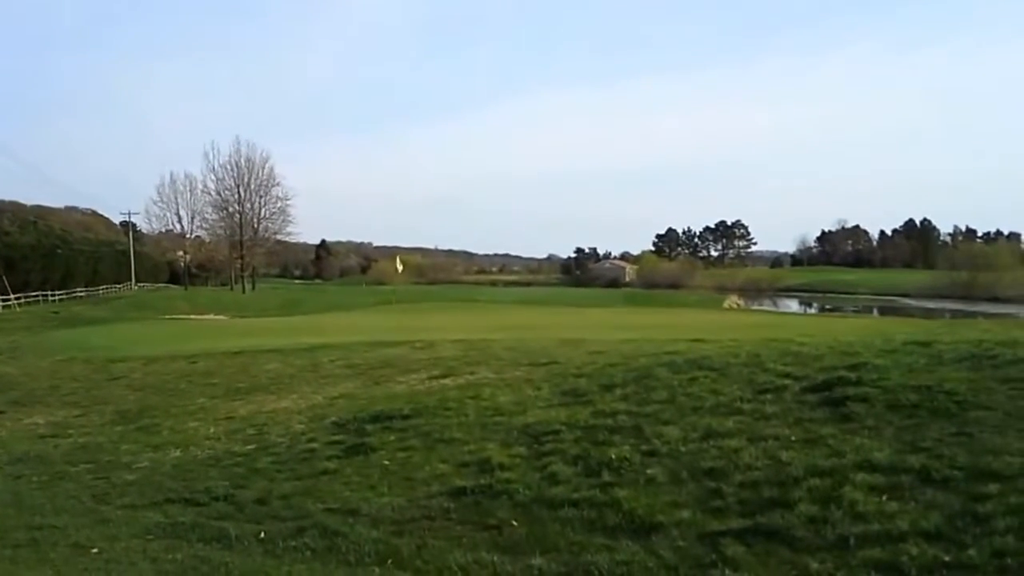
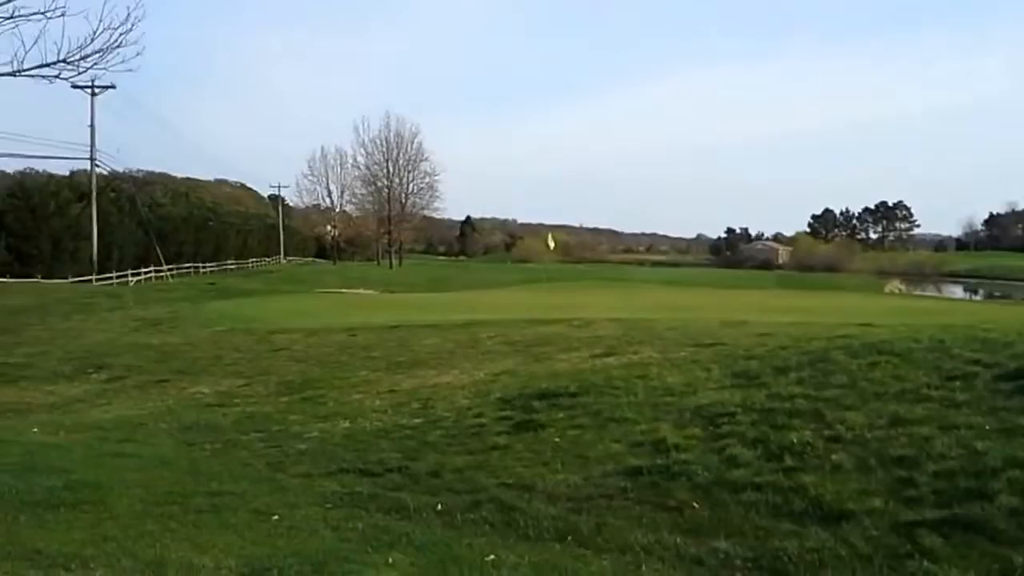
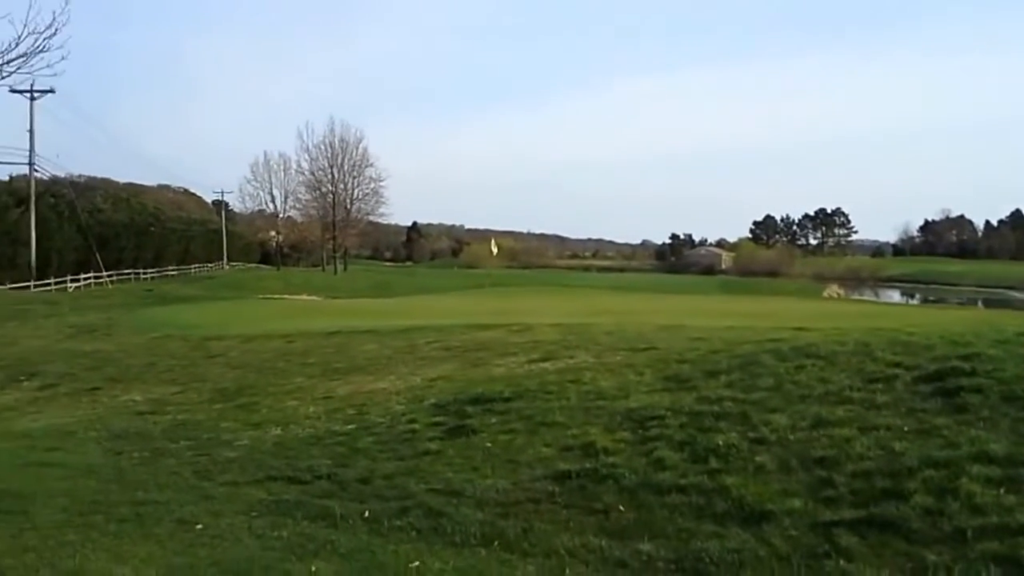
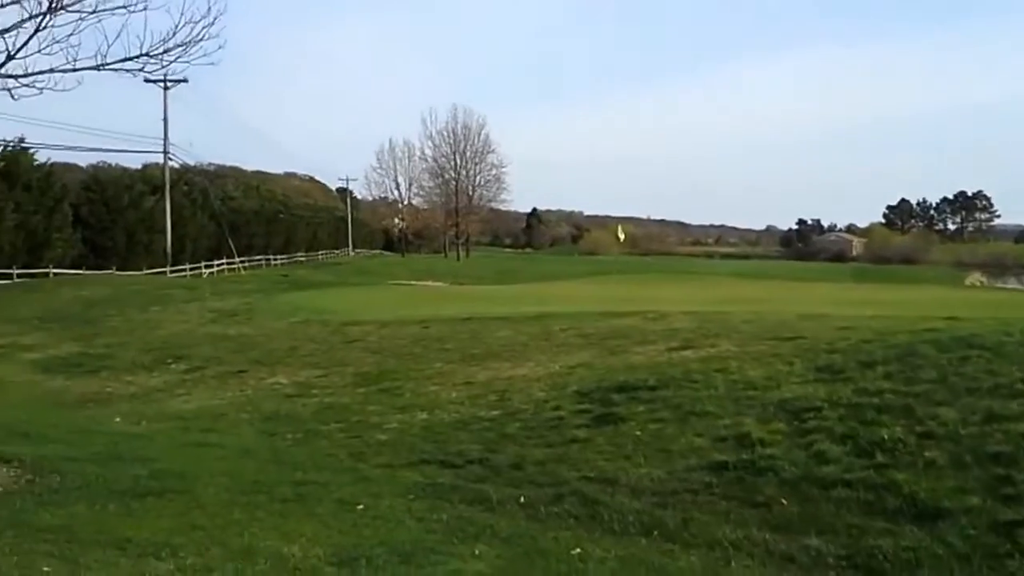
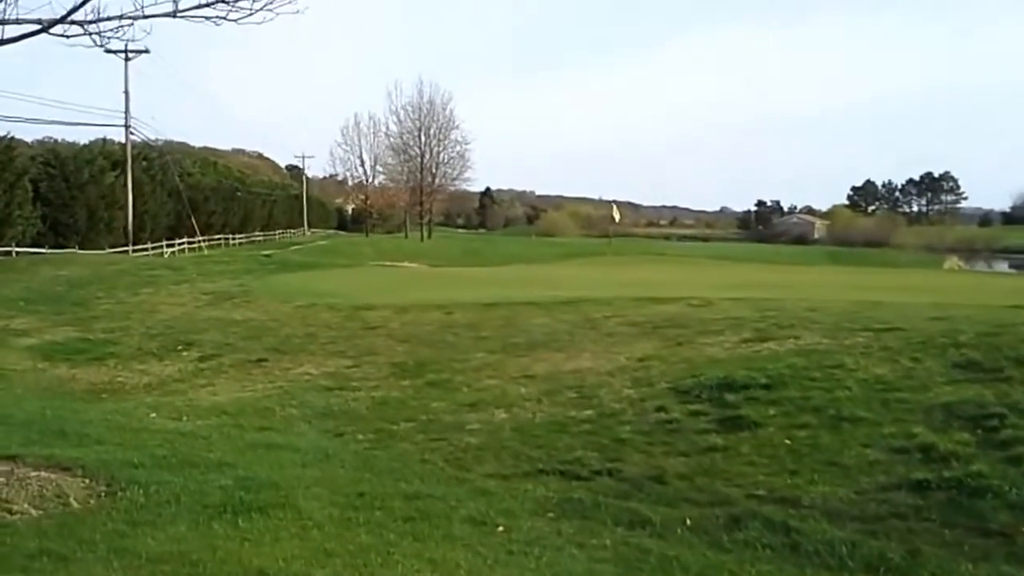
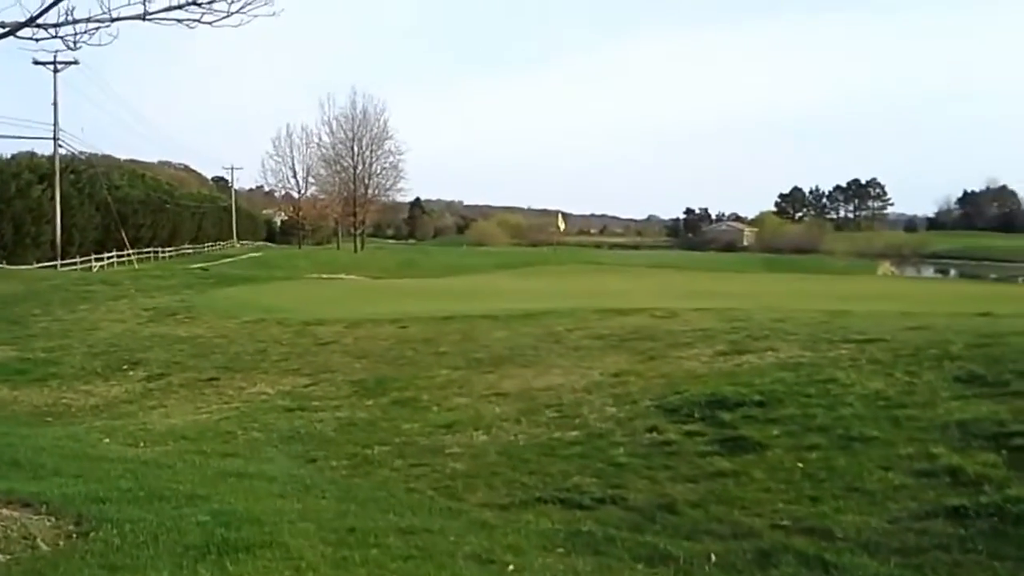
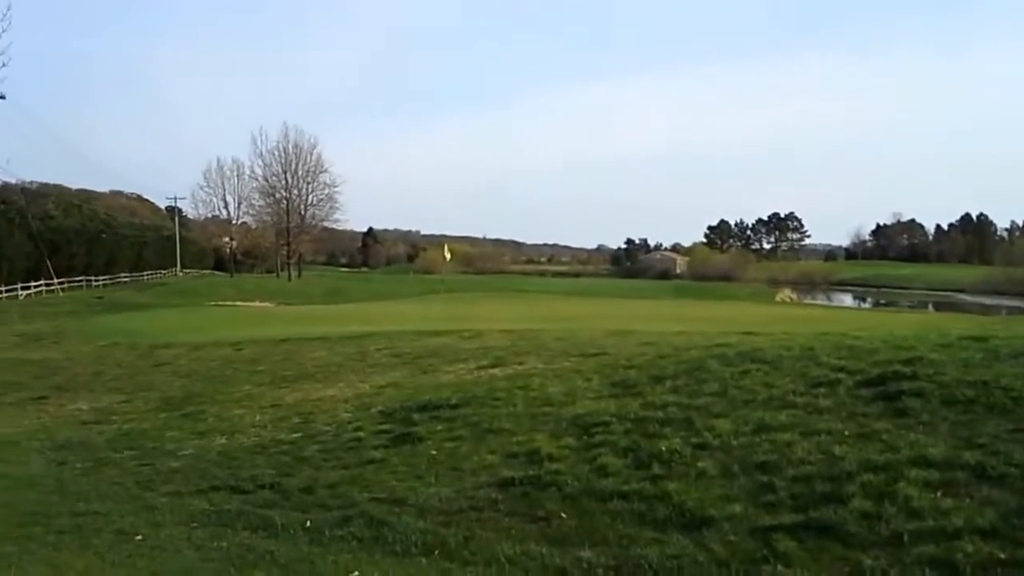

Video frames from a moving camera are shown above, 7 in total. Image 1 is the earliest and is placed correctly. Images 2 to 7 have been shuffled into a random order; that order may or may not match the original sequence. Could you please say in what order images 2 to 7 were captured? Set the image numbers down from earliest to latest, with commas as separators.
7, 3, 2, 4, 5, 6
